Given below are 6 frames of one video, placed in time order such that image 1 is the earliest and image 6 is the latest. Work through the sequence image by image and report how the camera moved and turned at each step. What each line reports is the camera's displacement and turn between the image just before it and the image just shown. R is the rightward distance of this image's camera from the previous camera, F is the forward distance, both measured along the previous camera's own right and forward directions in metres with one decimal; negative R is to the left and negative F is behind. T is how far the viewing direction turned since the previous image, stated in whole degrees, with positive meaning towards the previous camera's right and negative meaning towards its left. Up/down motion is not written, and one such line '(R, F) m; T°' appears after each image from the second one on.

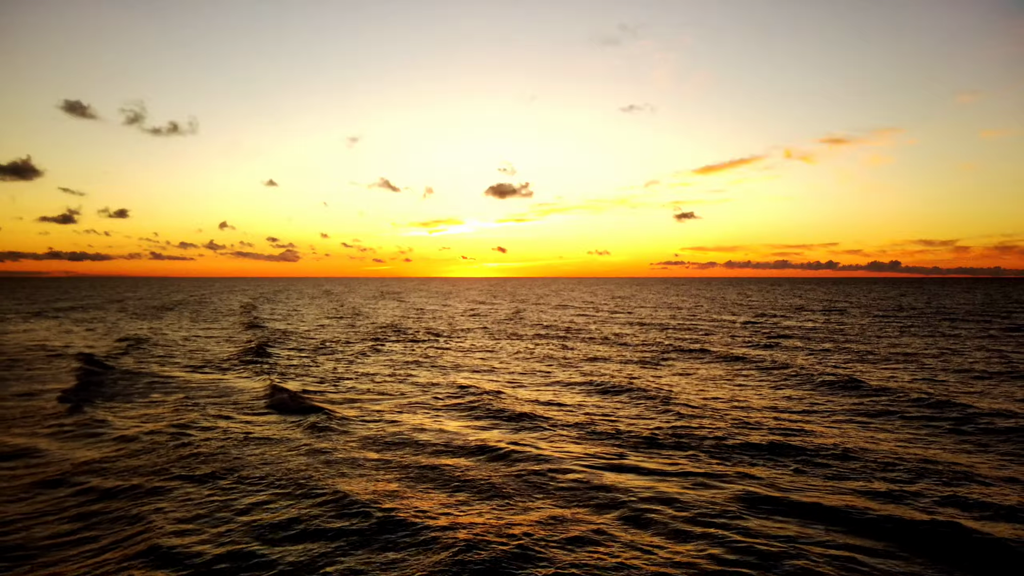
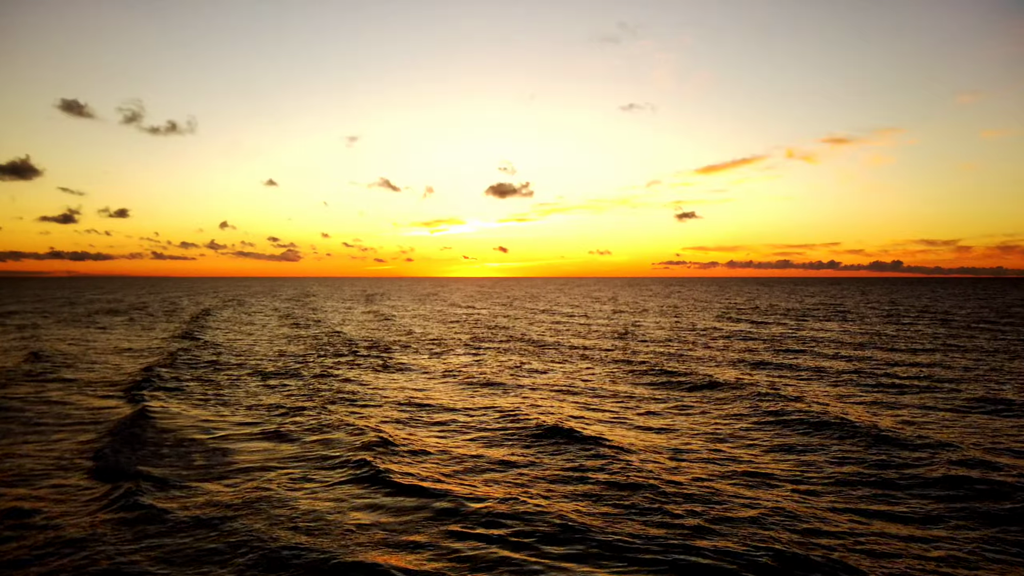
(+1.9, +4.8) m; 0°
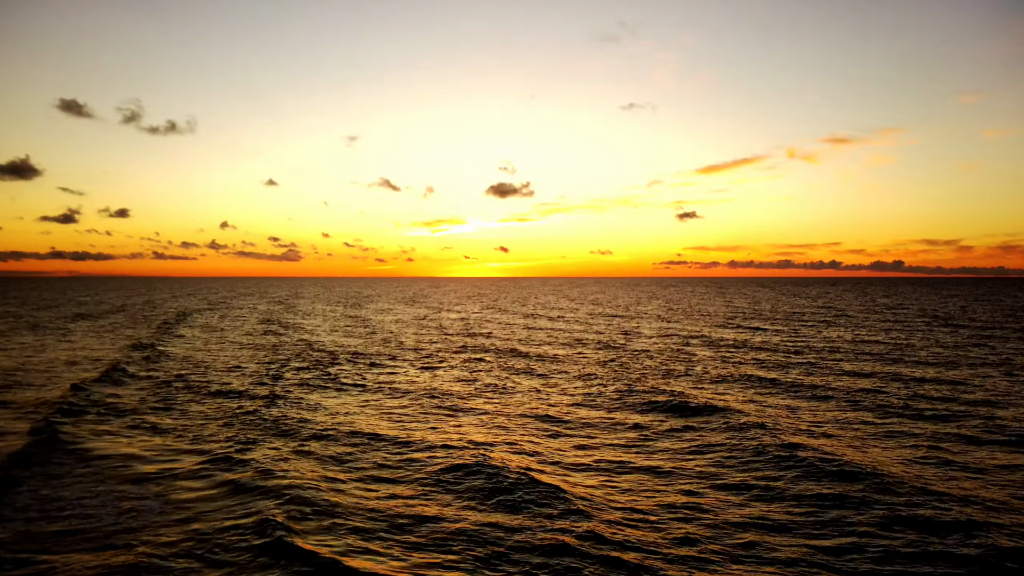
(+1.4, +2.1) m; 0°
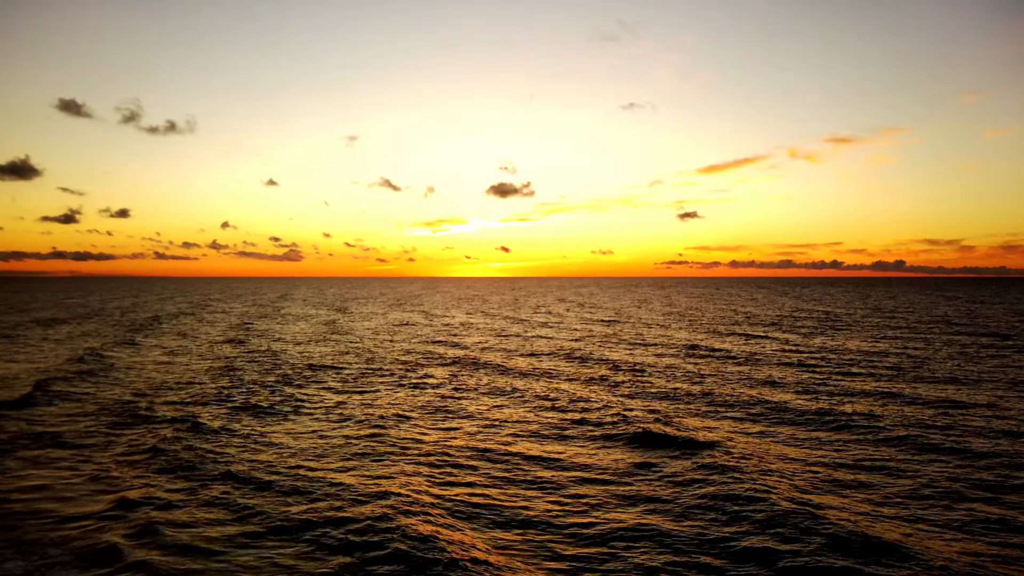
(+1.7, +1.7) m; 0°
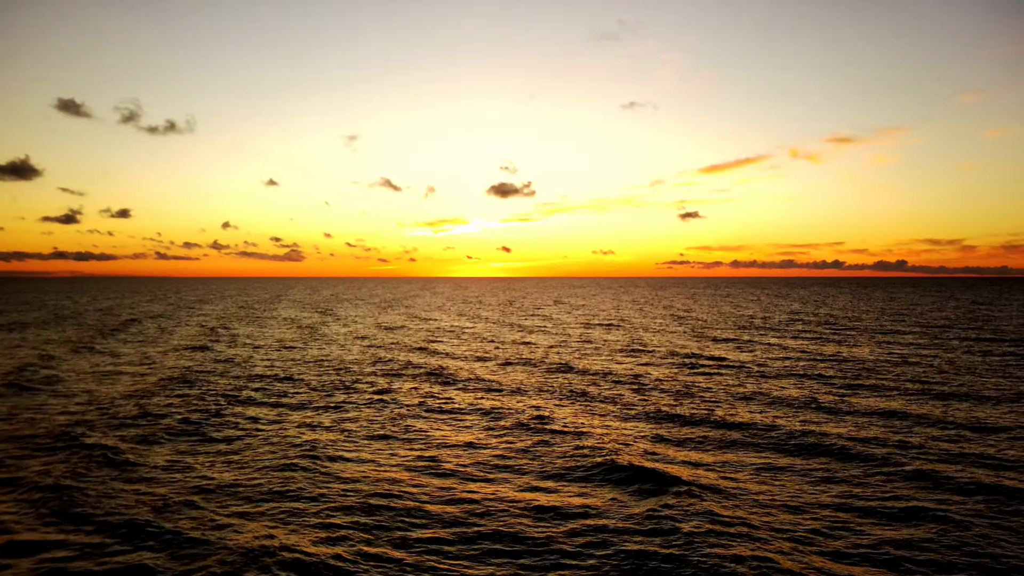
(+1.1, +2.2) m; 0°
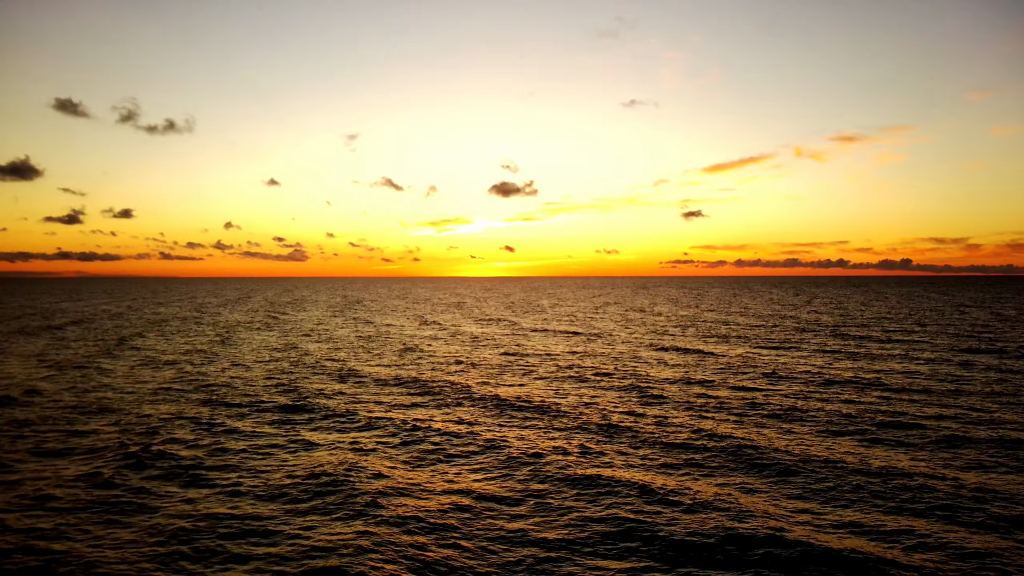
(+4.3, +4.3) m; 0°
